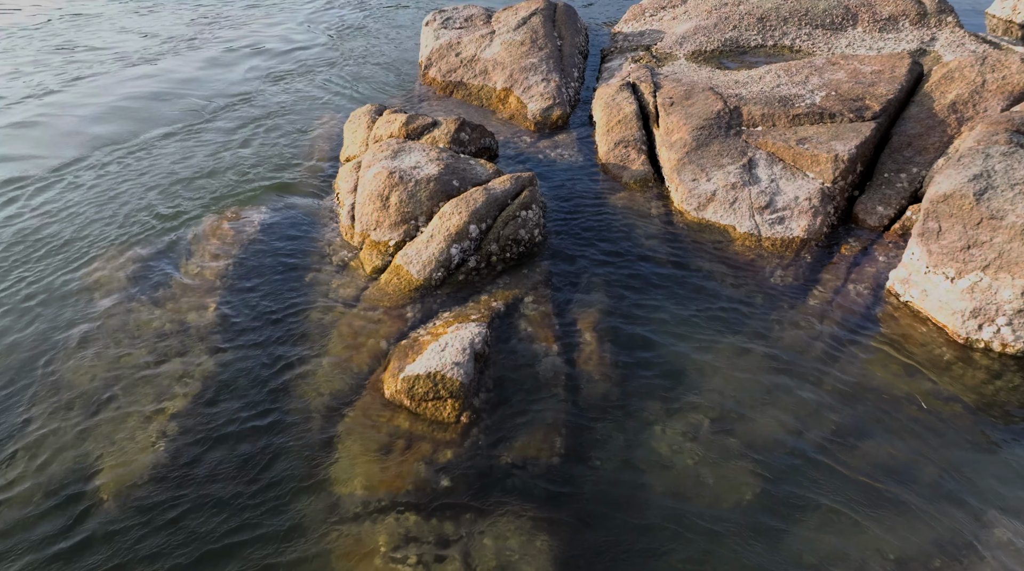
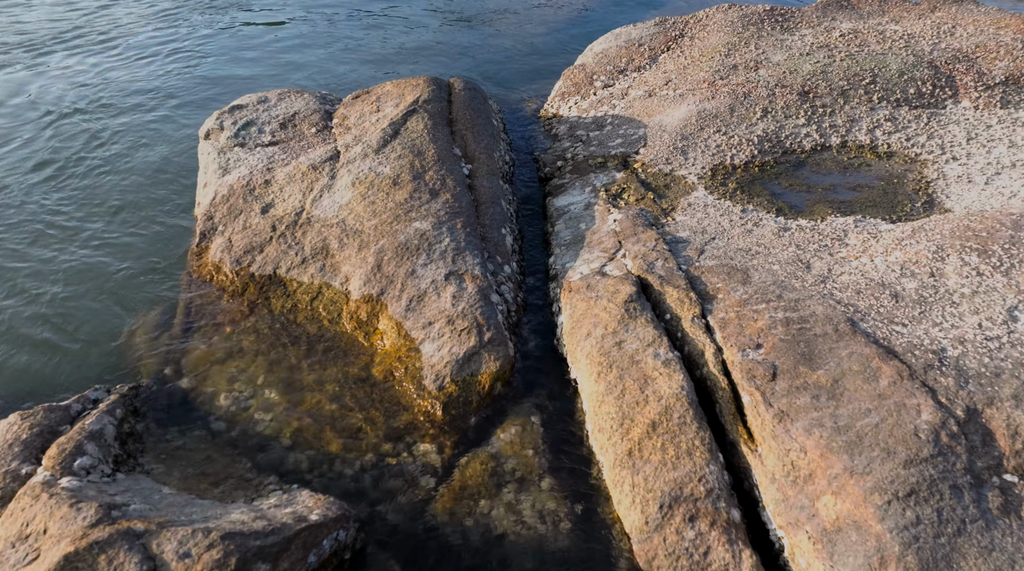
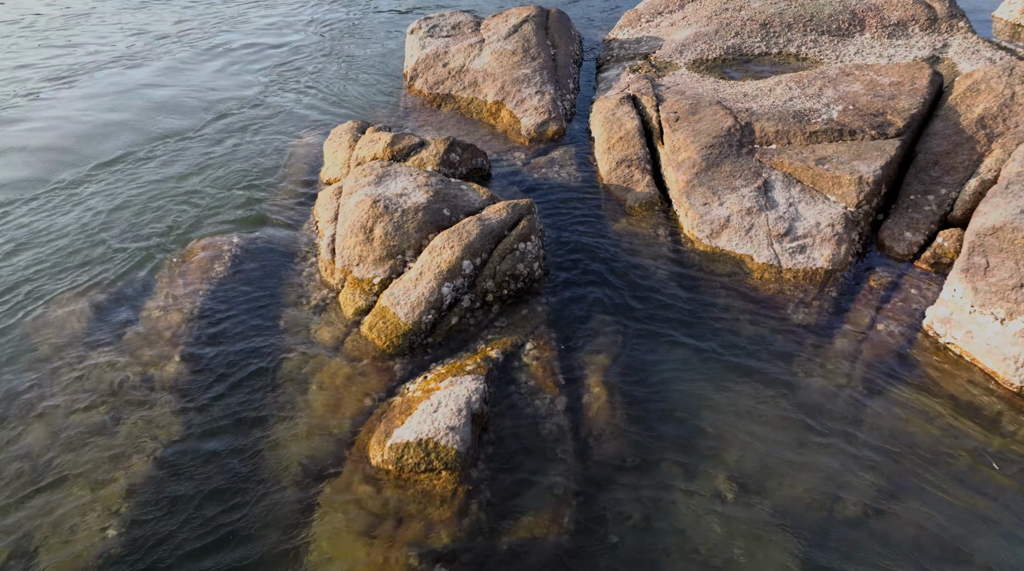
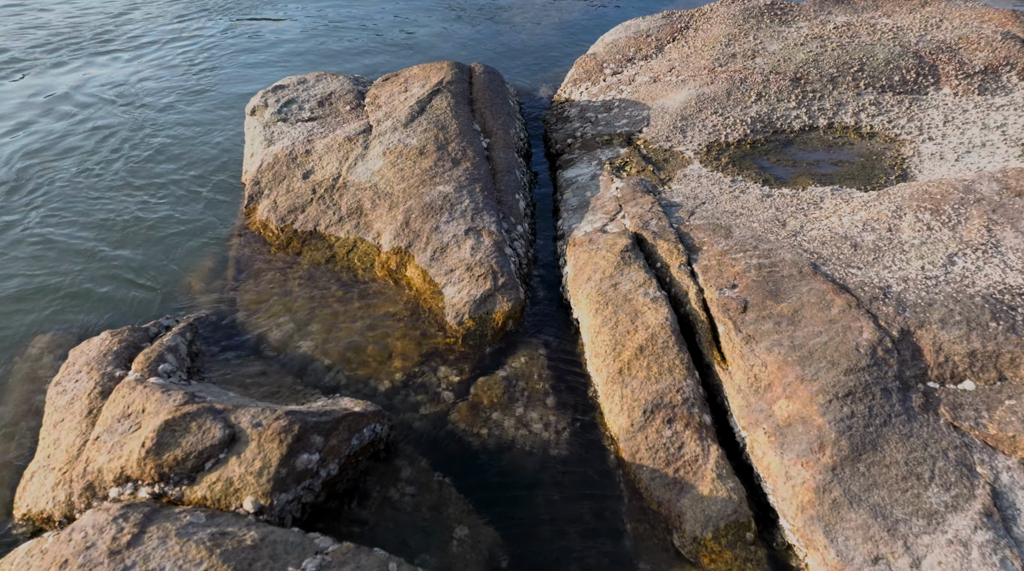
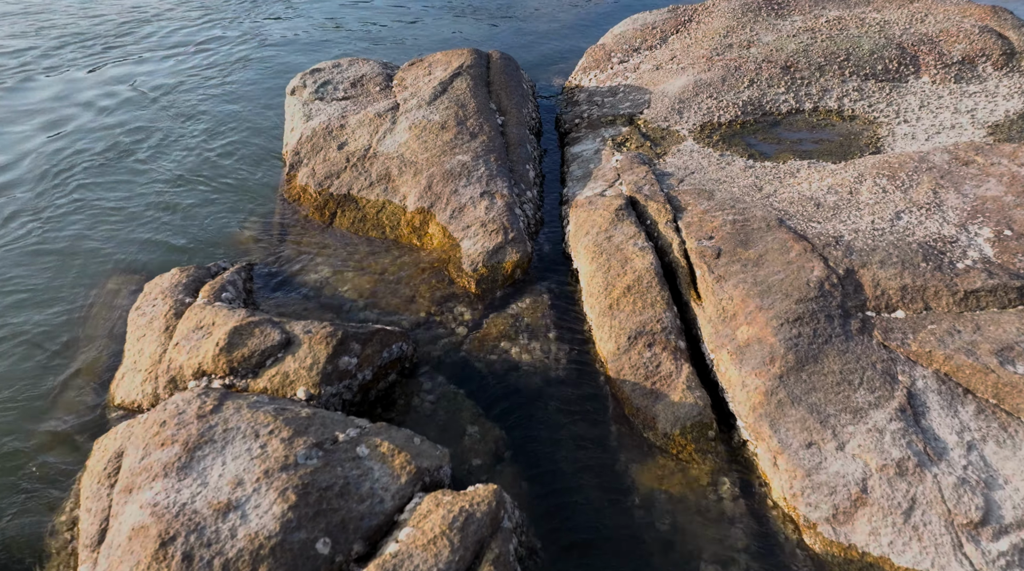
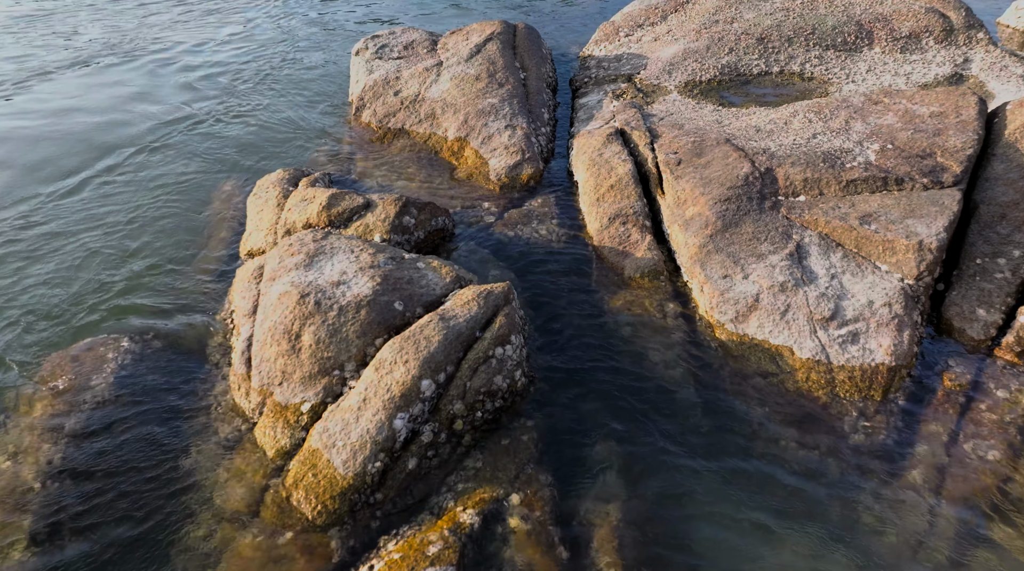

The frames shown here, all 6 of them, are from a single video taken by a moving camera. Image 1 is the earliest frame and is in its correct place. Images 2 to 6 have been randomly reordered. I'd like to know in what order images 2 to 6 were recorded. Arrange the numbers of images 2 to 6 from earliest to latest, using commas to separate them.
3, 6, 5, 4, 2
